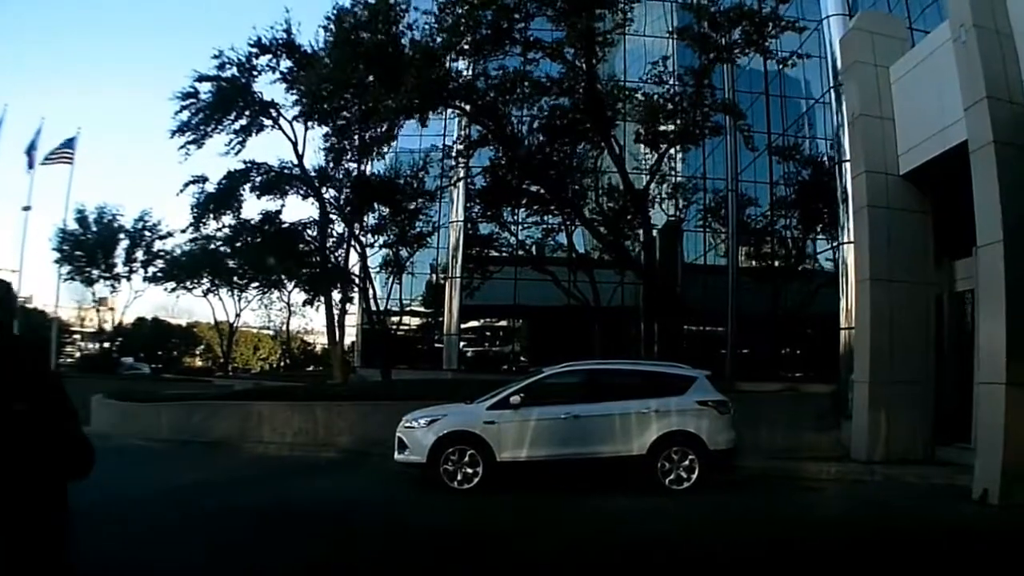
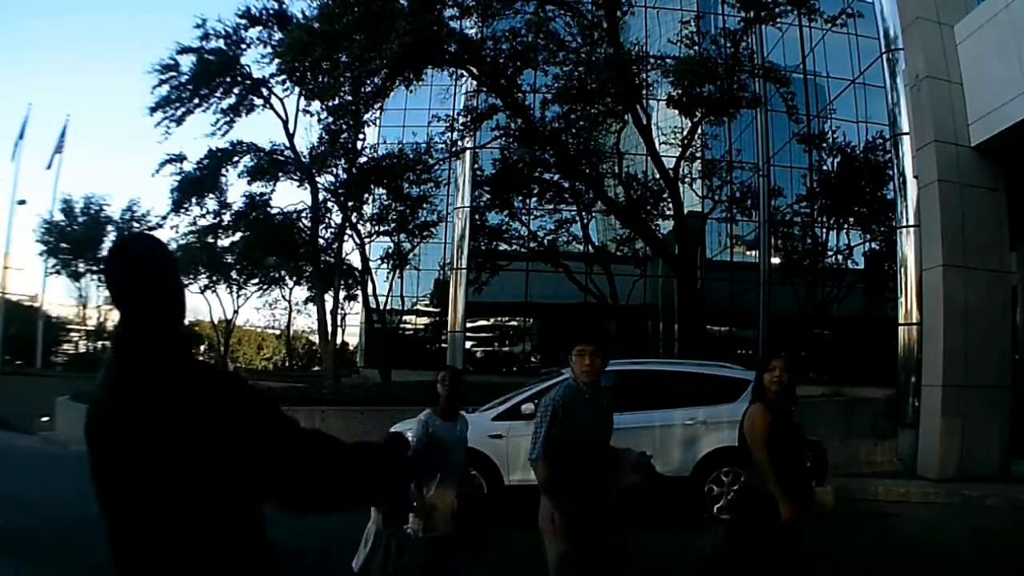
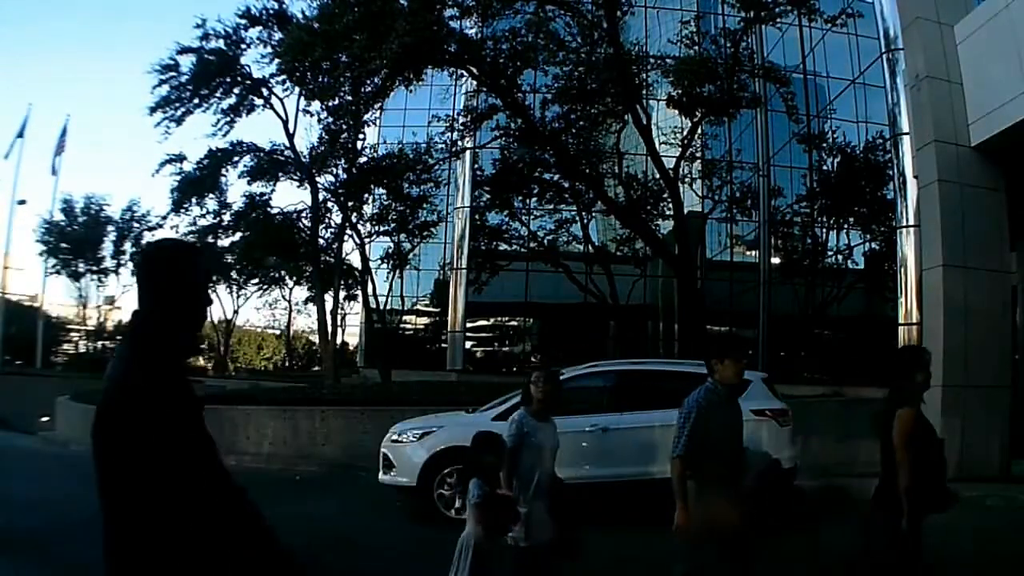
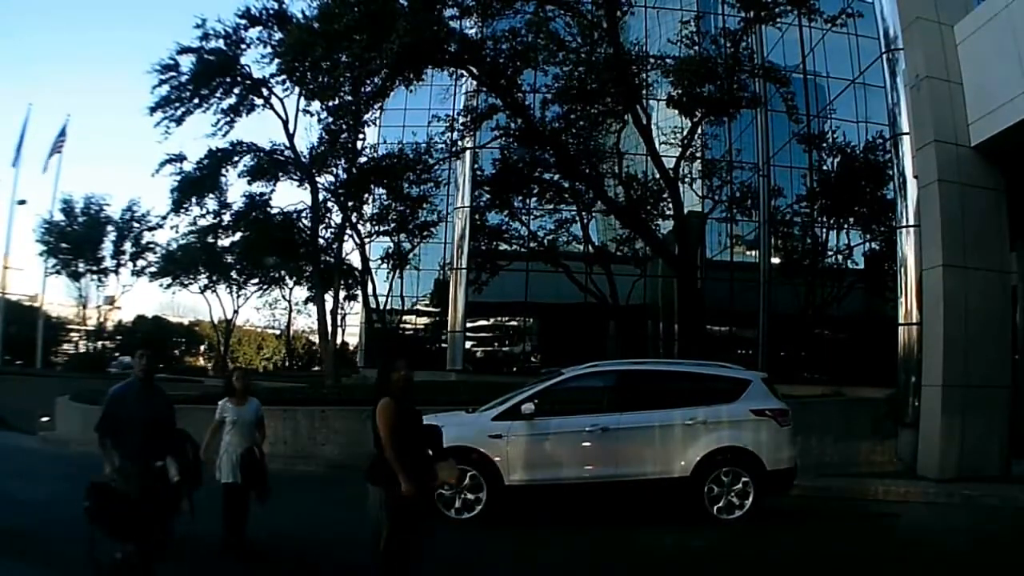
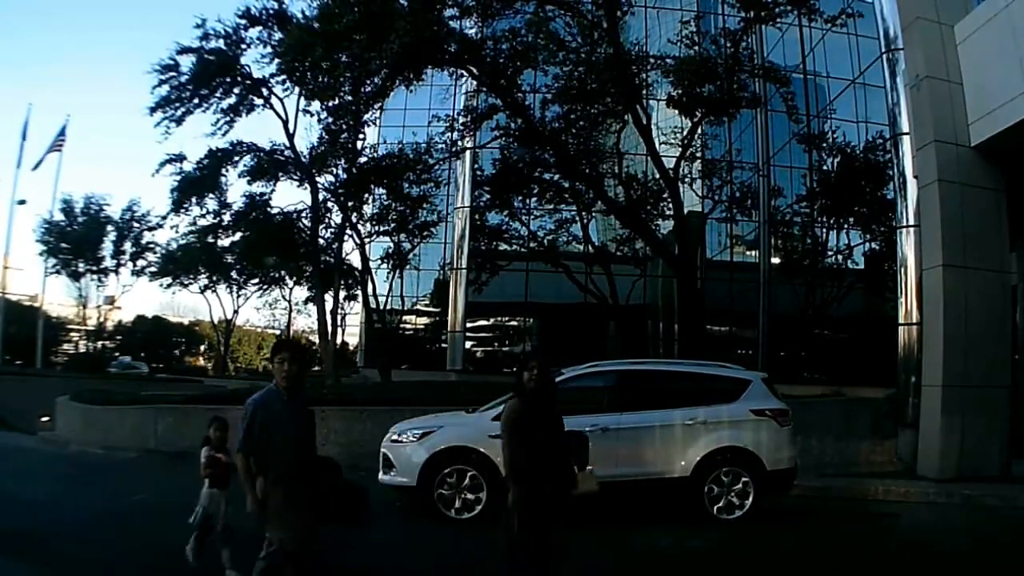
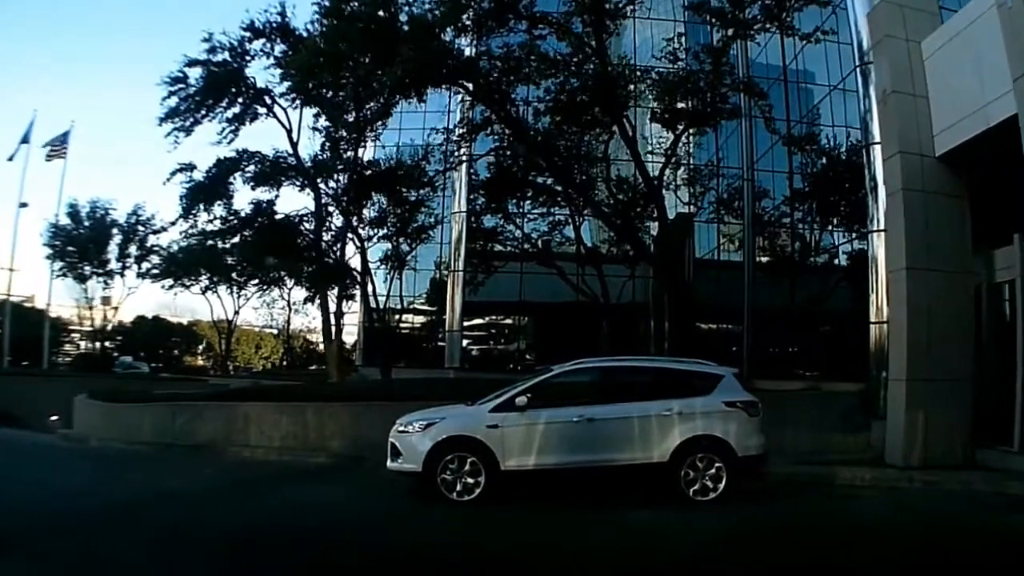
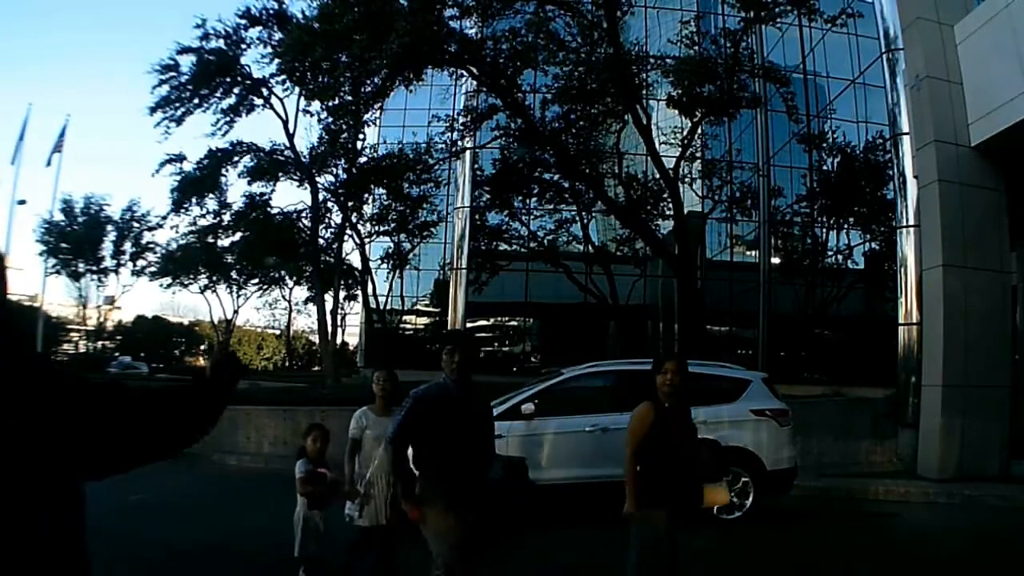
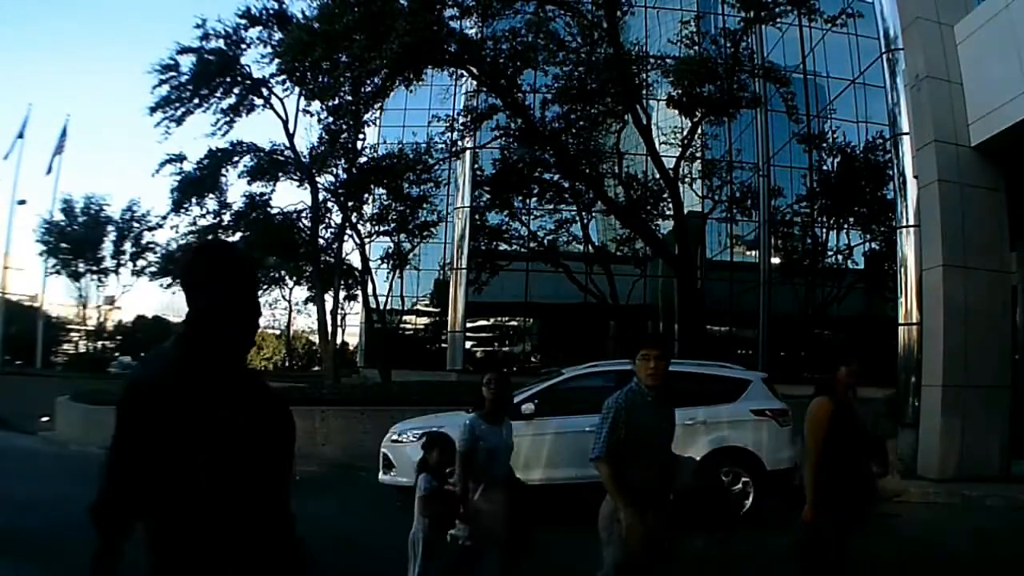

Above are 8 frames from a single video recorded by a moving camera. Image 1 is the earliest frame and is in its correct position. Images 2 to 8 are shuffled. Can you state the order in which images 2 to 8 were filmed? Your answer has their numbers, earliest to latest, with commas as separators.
6, 4, 5, 7, 2, 8, 3
